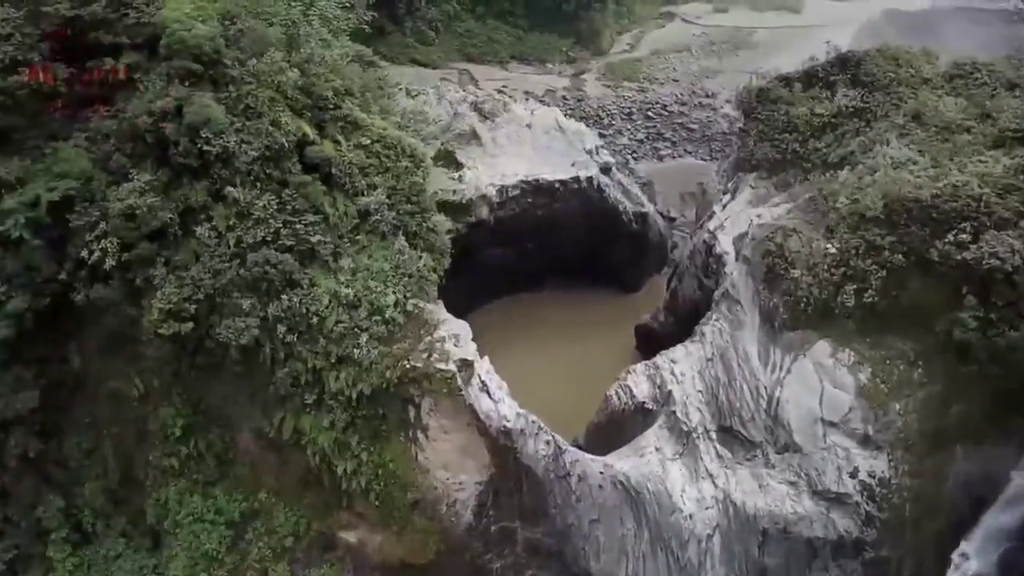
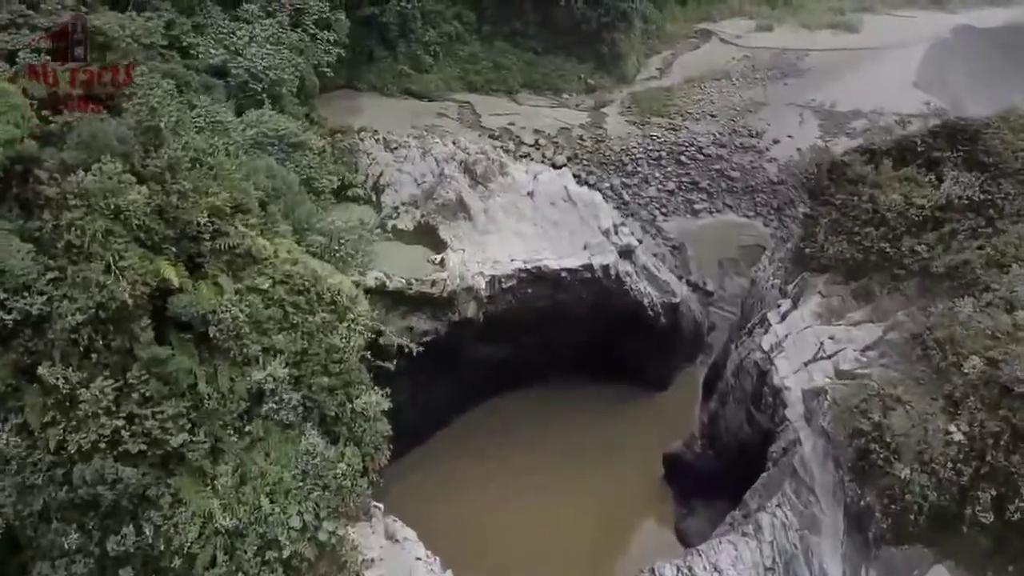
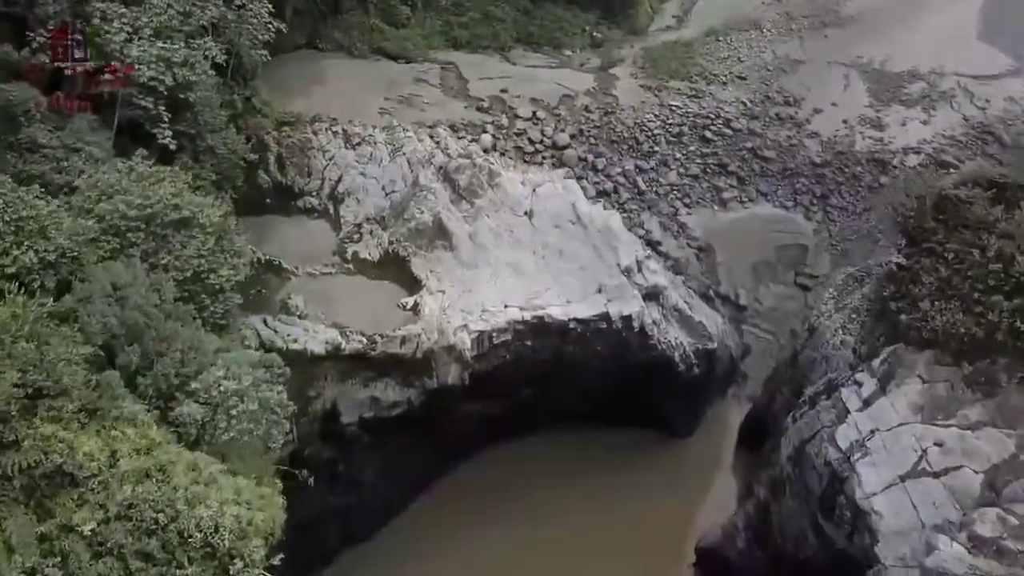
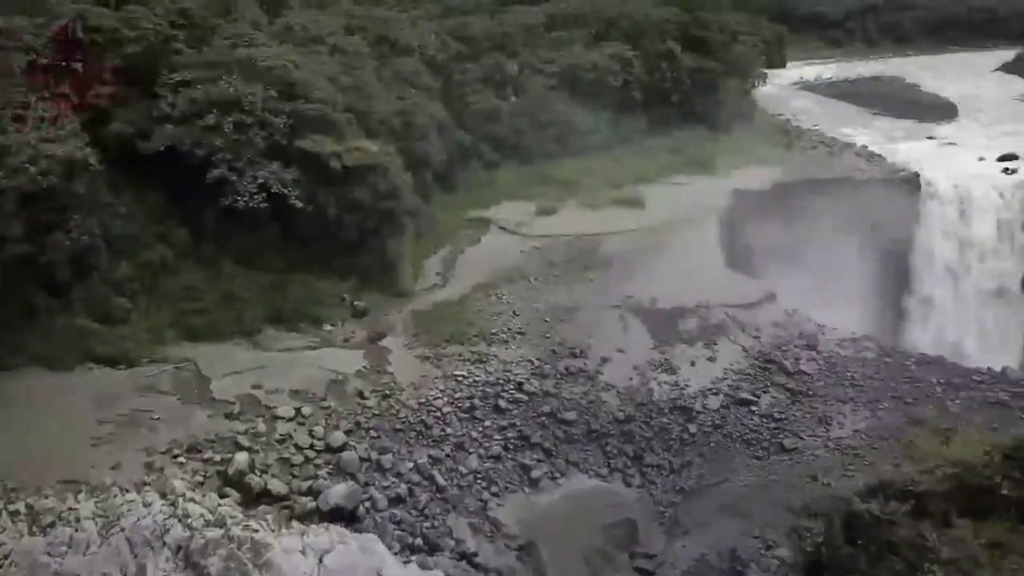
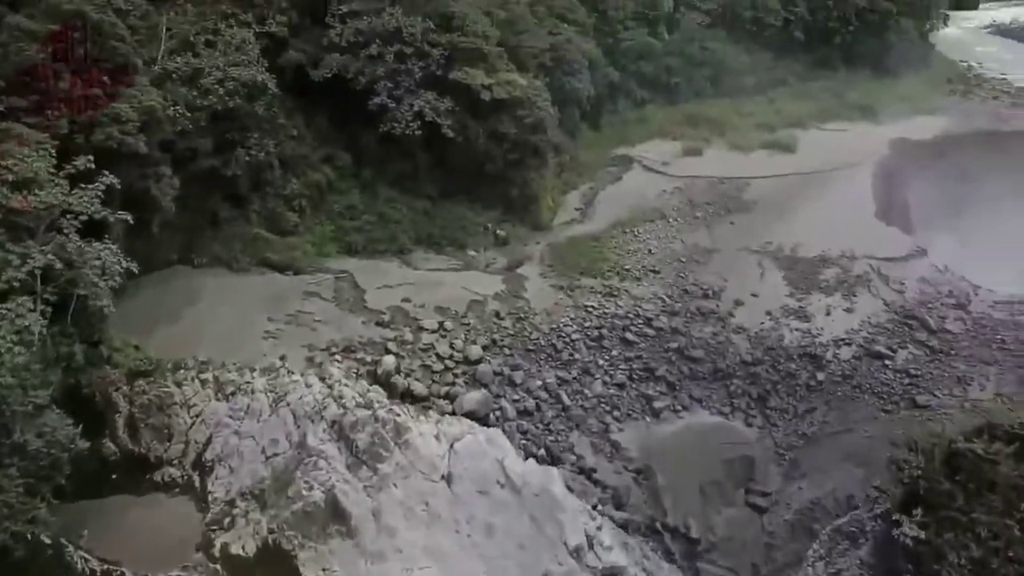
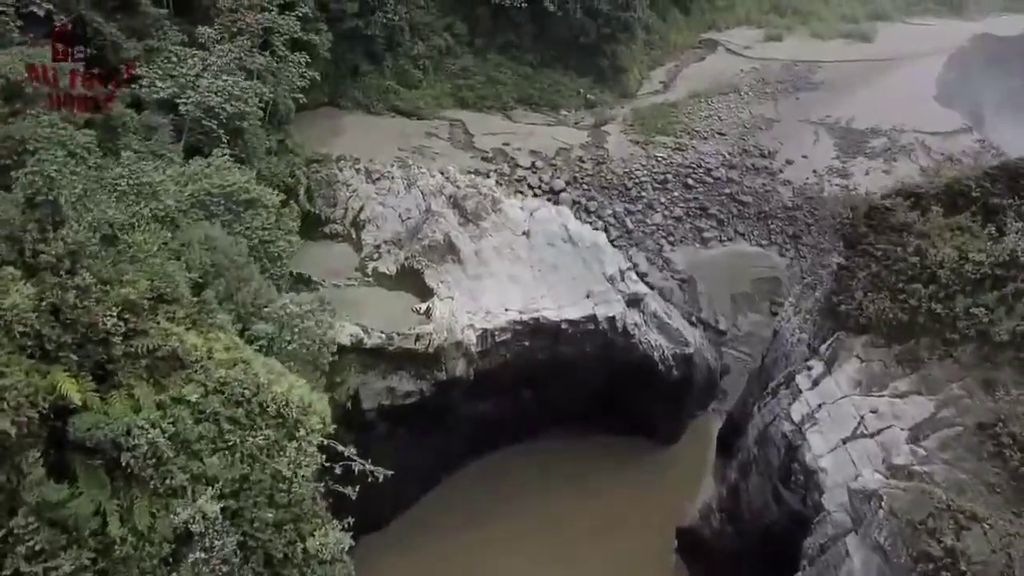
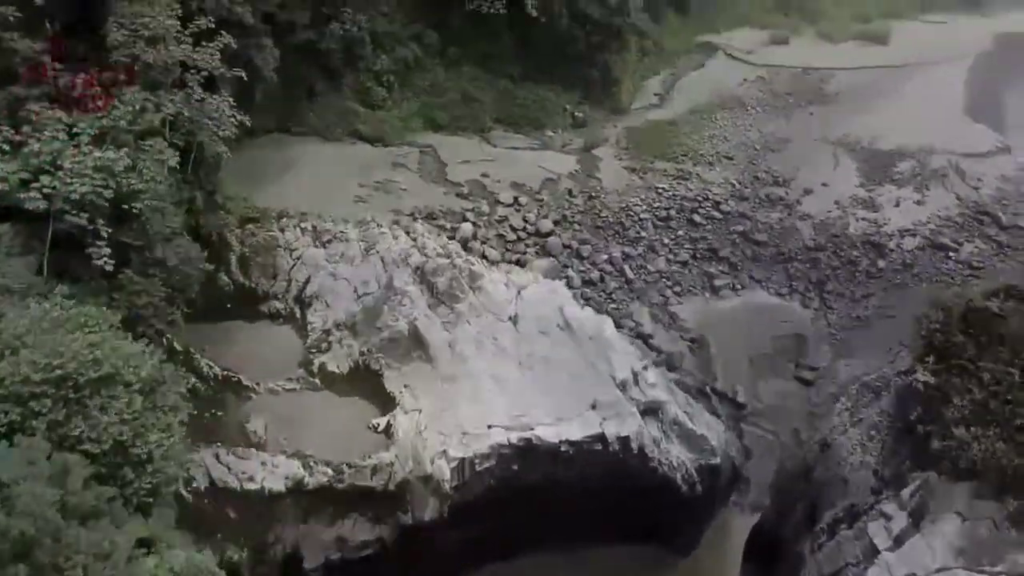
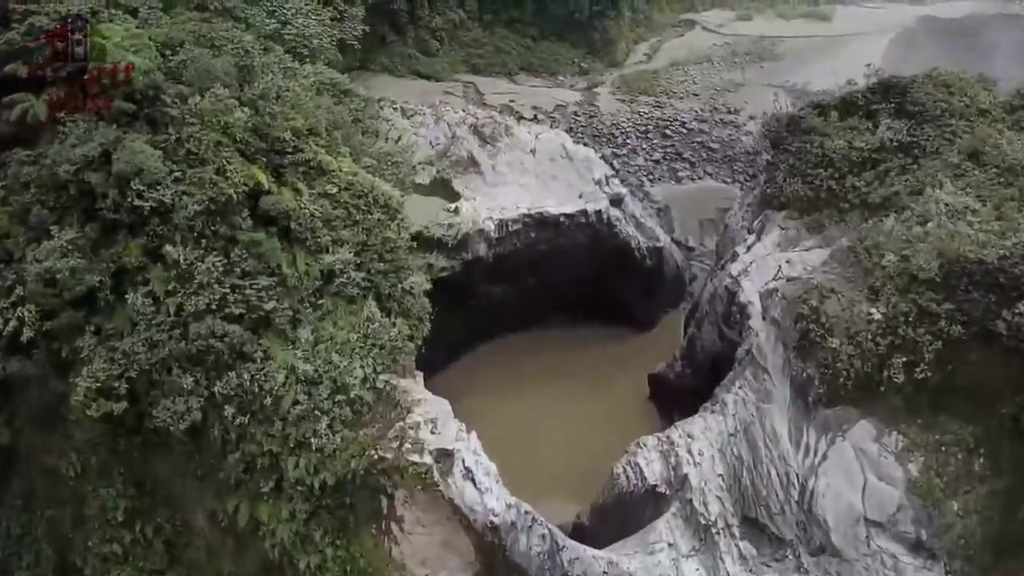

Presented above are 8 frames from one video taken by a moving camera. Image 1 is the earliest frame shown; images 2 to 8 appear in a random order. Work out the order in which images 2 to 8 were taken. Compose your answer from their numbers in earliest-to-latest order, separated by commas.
8, 2, 6, 3, 7, 5, 4
